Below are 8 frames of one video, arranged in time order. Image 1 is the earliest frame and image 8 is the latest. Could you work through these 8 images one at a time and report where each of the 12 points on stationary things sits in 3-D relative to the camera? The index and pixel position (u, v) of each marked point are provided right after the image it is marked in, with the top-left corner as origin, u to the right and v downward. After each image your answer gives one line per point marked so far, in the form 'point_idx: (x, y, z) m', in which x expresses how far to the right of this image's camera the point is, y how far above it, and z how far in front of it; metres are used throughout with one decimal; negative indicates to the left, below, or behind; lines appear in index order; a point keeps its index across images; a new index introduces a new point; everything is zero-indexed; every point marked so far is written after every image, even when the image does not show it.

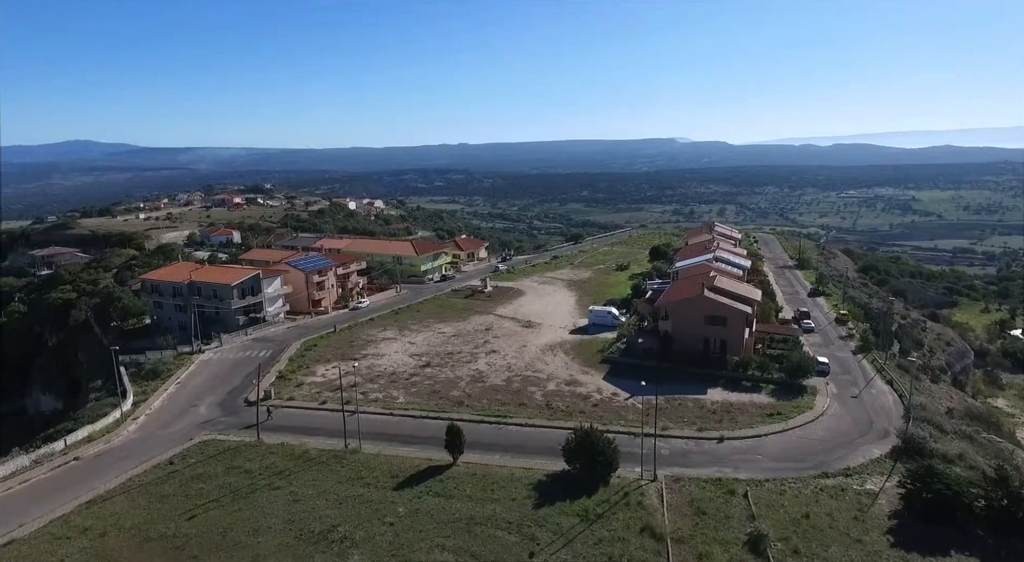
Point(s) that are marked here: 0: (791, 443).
0: (+7.3, -4.3, +16.8) m
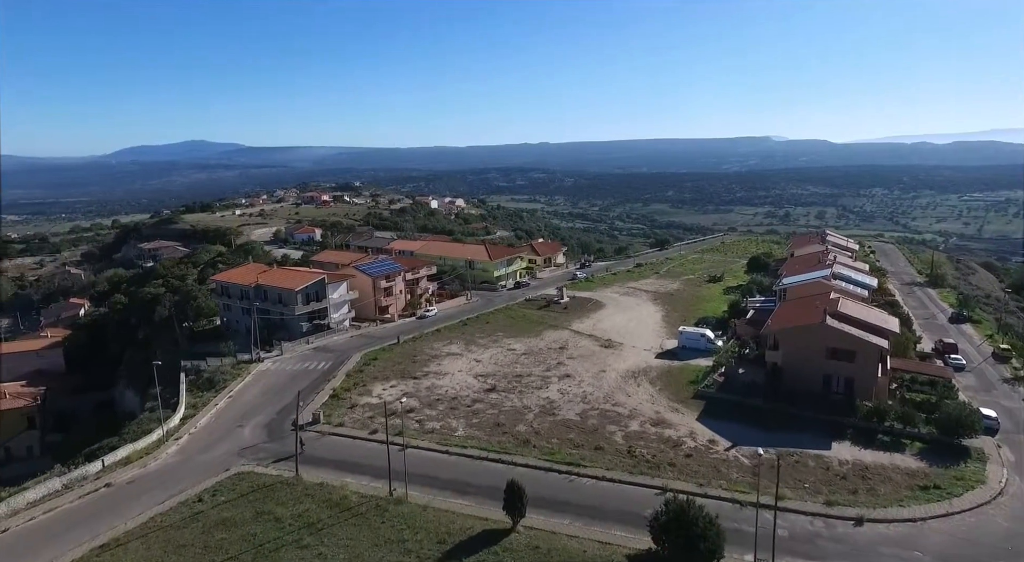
0: (+8.8, -5.0, +12.6) m
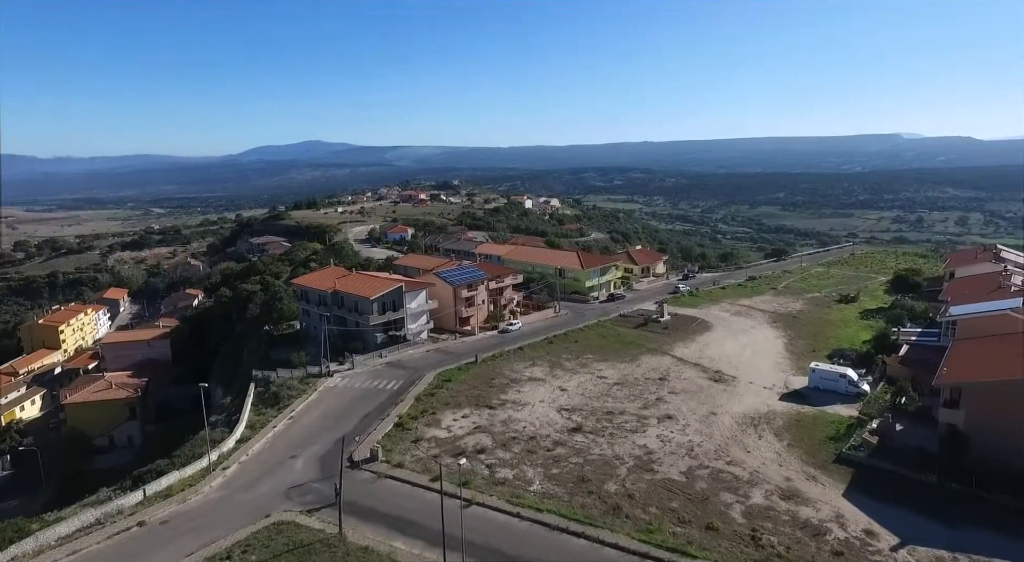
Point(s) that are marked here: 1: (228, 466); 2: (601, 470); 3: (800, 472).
0: (+9.9, -5.9, +7.7) m
1: (-8.8, -5.7, +19.9) m
2: (+2.4, -5.1, +17.5) m
3: (+7.3, -4.8, +16.2) m
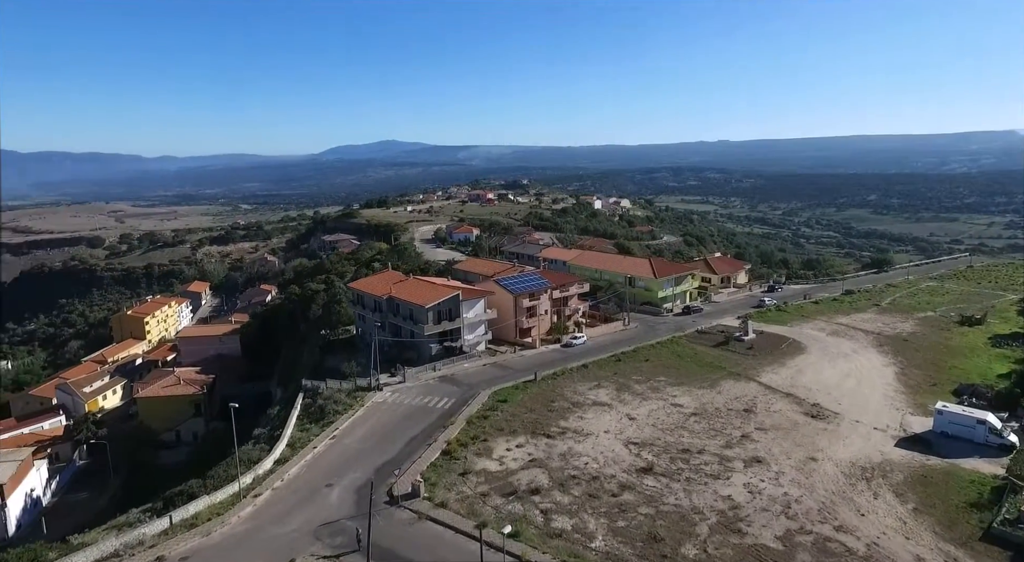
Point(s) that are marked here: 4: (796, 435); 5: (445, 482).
0: (+10.1, -6.5, +4.2) m
1: (-7.1, -6.0, +18.3) m
2: (+3.8, -5.6, +14.7) m
3: (+8.5, -5.4, +12.9) m
4: (+8.2, -4.4, +18.4) m
5: (-1.9, -5.6, +17.9) m
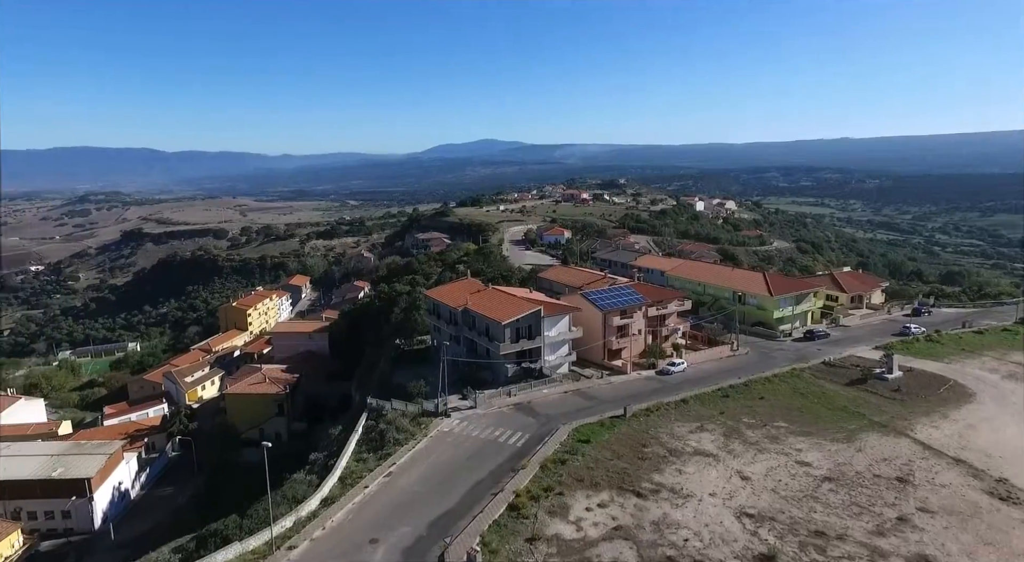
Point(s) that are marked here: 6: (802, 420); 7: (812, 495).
0: (+9.8, -7.3, -0.7) m
1: (-5.3, -6.4, +15.7) m
2: (+5.0, -6.3, +10.6) m
3: (+9.4, -6.2, +8.1) m
4: (+9.9, -5.2, +13.7) m
5: (-0.1, -6.1, +14.6) m
6: (+9.0, -4.3, +20.0) m
7: (+7.4, -5.3, +15.9) m
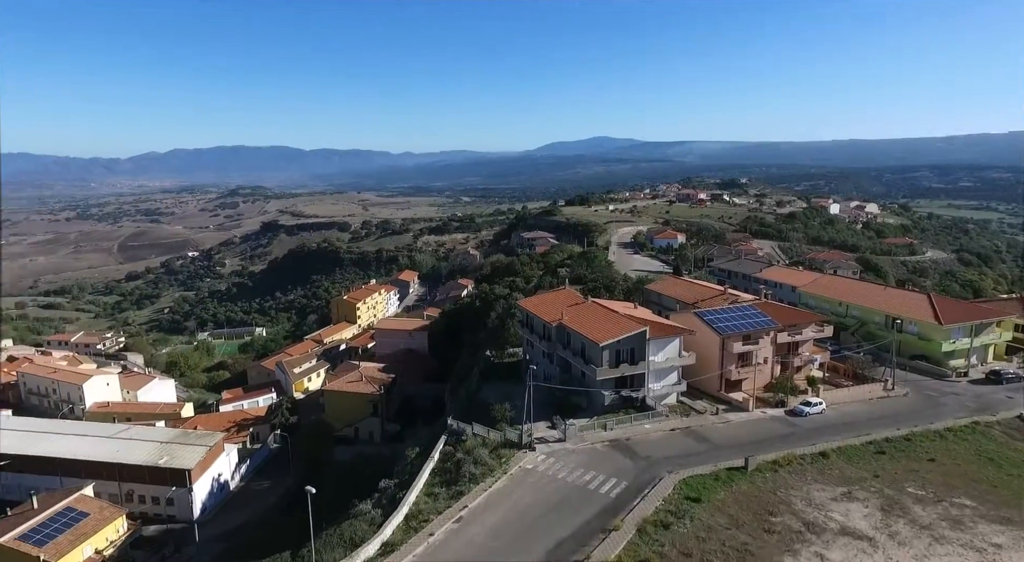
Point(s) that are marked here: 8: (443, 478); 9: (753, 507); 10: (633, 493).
0: (+8.5, -8.2, -5.4) m
1: (-3.6, -6.7, +13.3) m
2: (+5.7, -6.9, +6.5) m
3: (+9.7, -7.0, +3.4) m
4: (+11.1, -6.0, +8.7) m
5: (+1.4, -6.6, +11.3) m
6: (+11.3, -5.0, +15.1) m
7: (+9.0, -6.0, +11.3) m
8: (-2.2, -5.9, +19.4) m
9: (+6.0, -5.5, +15.7) m
10: (+3.2, -5.6, +17.1) m
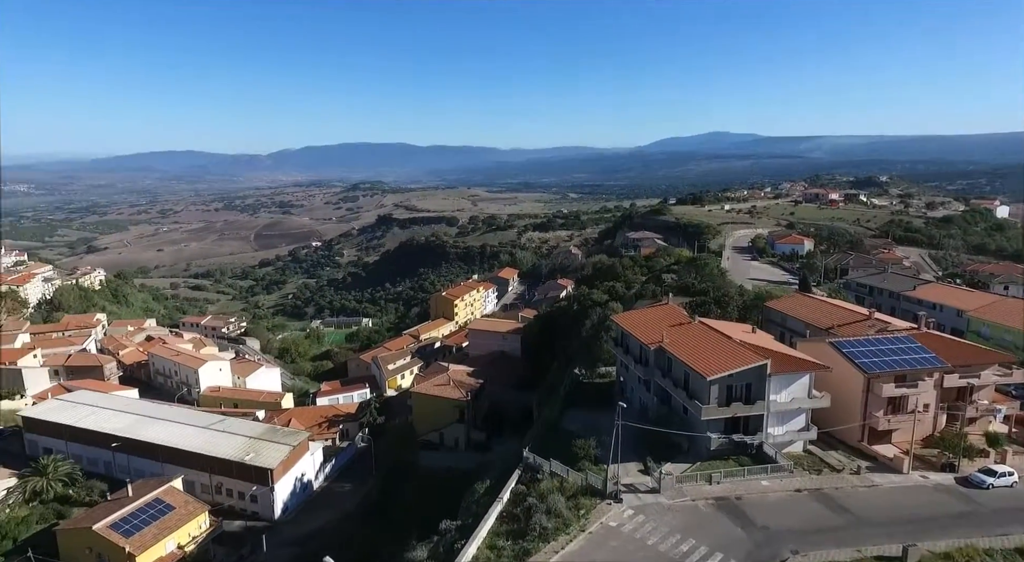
0: (+6.2, -8.9, -9.8) m
1: (-2.5, -7.0, +10.6) m
2: (+5.5, -7.6, +2.4) m
3: (+8.9, -7.8, -1.3) m
4: (+11.2, -6.8, +3.7) m
5: (+2.0, -7.1, +7.9) m
6: (+12.5, -5.8, +10.0) m
7: (+9.5, -6.7, +6.6) m
8: (-0.2, -6.3, +16.4) m
9: (+7.3, -6.1, +11.4) m
10: (+4.8, -6.1, +13.3) m
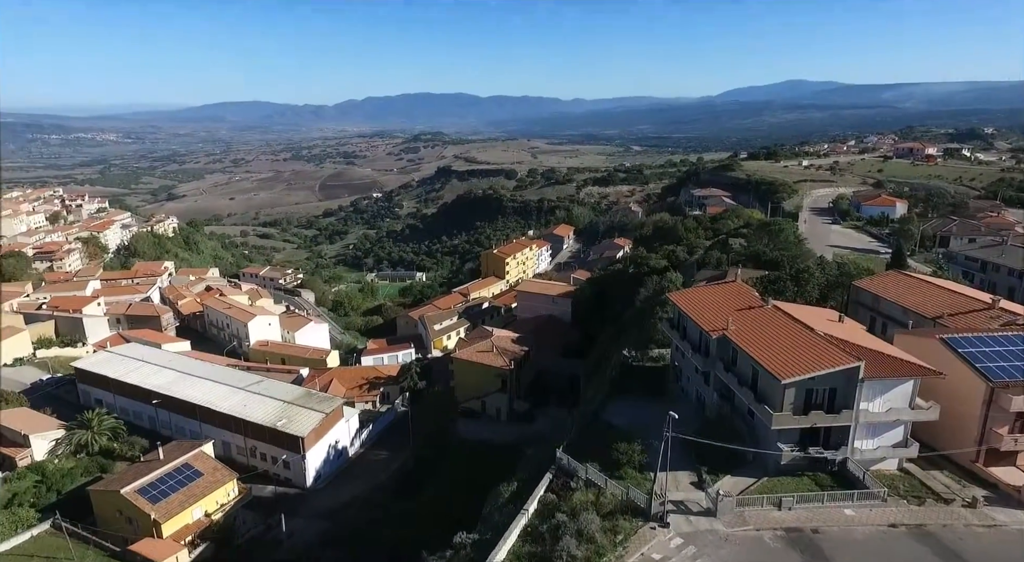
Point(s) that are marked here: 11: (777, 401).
0: (+4.3, -10.4, -12.5) m
1: (-2.6, -6.9, +8.4) m
2: (+4.7, -8.2, -0.4) m
3: (+7.7, -8.7, -4.5) m
4: (+10.5, -7.5, +0.3) m
5: (+1.7, -7.2, +5.2) m
6: (+12.3, -6.1, +6.3) m
7: (+9.1, -7.1, +3.3) m
8: (+0.3, -5.7, +13.9) m
9: (+7.3, -6.1, +8.2) m
10: (+5.0, -6.0, +10.3) m
11: (+5.9, -2.7, +14.2) m
